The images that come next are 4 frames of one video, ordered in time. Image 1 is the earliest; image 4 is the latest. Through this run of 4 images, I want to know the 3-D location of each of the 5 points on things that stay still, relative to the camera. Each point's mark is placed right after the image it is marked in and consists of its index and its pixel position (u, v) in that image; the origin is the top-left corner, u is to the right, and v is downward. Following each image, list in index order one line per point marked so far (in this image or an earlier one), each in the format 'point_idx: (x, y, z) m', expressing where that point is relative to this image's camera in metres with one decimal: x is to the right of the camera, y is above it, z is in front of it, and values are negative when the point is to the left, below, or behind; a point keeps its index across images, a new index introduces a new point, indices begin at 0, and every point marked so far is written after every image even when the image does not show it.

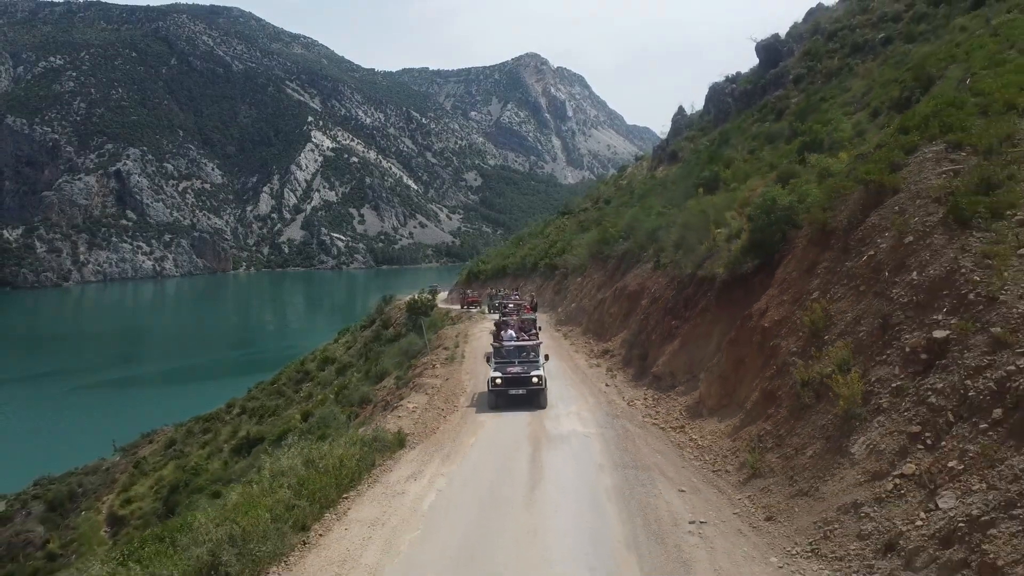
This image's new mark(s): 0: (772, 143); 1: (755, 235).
0: (+7.0, +4.0, +17.0) m
1: (+3.8, +0.9, +10.4) m
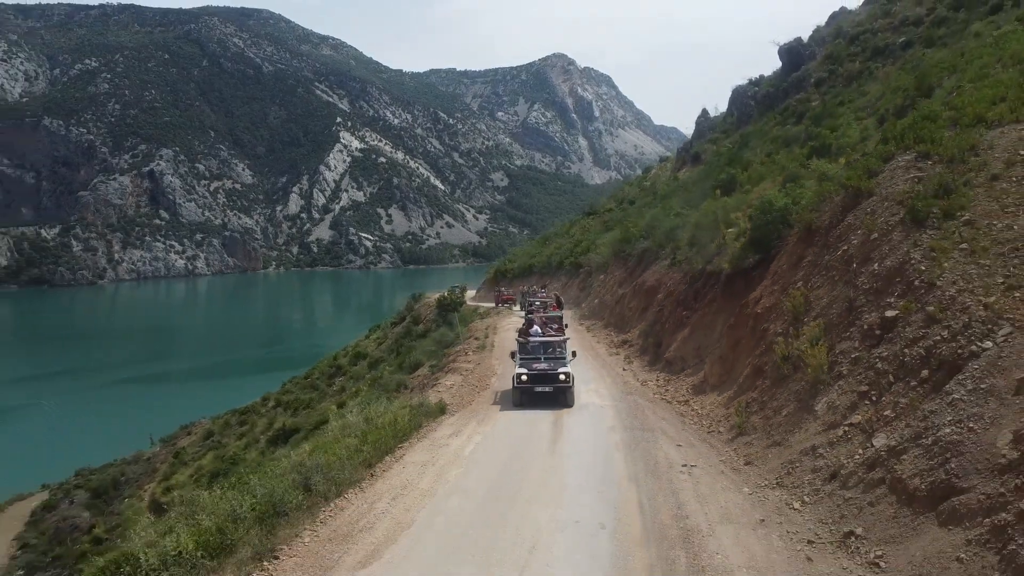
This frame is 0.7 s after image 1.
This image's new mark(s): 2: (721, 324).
0: (+7.7, +4.0, +17.5) m
1: (+4.2, +1.0, +11.0) m
2: (+3.6, -0.5, +10.9) m
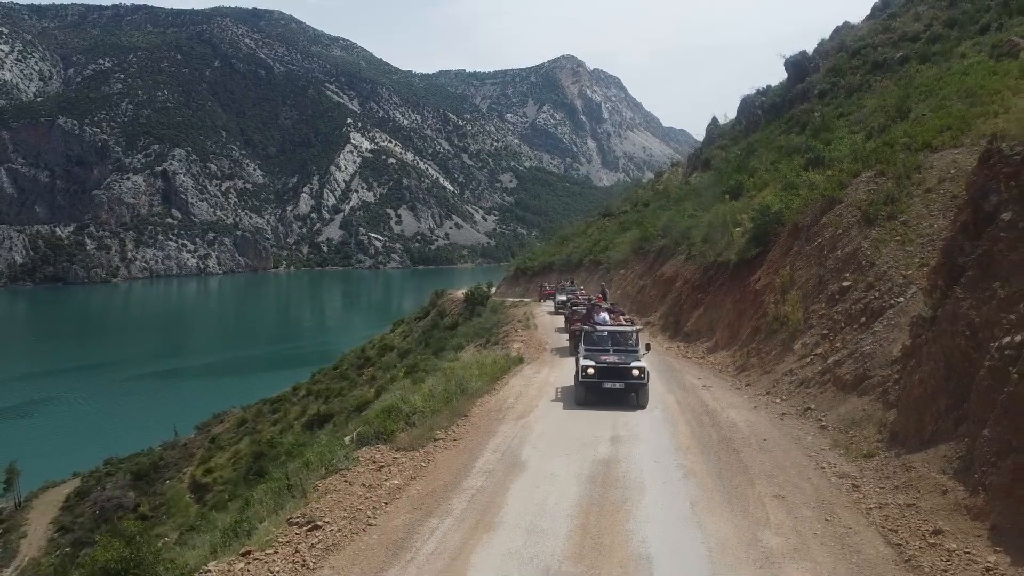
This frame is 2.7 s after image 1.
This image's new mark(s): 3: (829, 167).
0: (+8.6, +4.1, +19.2) m
1: (+5.0, +1.1, +12.8) m
2: (+4.4, -0.4, +12.8) m
3: (+6.7, +2.6, +13.2) m
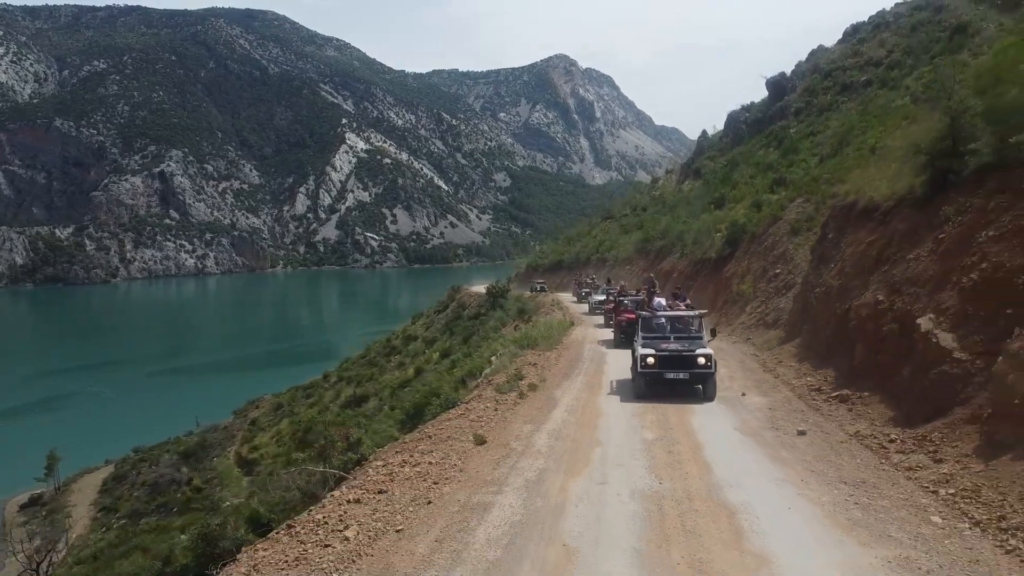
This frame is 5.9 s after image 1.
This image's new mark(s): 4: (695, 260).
0: (+9.4, +4.4, +23.1) m
1: (+5.9, +1.4, +16.7) m
2: (+5.3, -0.1, +16.6) m
3: (+7.6, +2.8, +17.1) m
4: (+5.5, +0.8, +18.6) m
